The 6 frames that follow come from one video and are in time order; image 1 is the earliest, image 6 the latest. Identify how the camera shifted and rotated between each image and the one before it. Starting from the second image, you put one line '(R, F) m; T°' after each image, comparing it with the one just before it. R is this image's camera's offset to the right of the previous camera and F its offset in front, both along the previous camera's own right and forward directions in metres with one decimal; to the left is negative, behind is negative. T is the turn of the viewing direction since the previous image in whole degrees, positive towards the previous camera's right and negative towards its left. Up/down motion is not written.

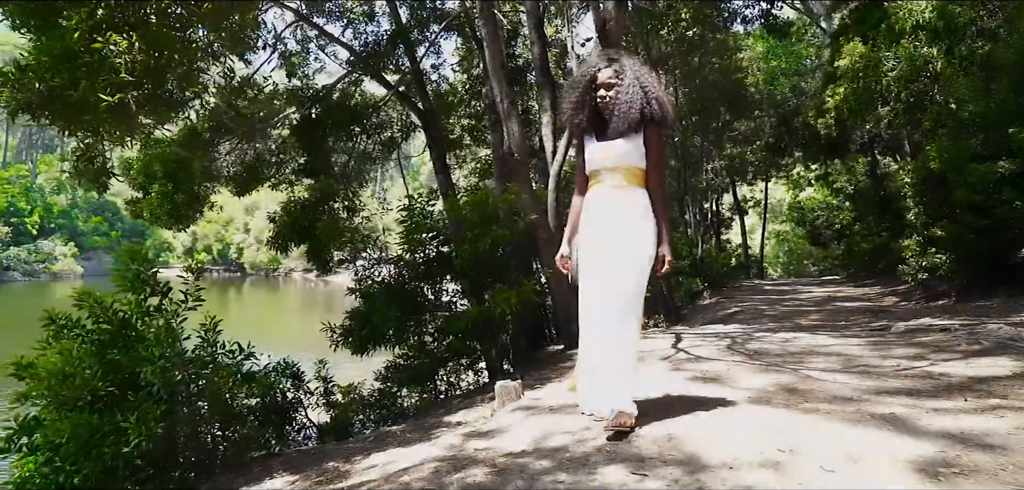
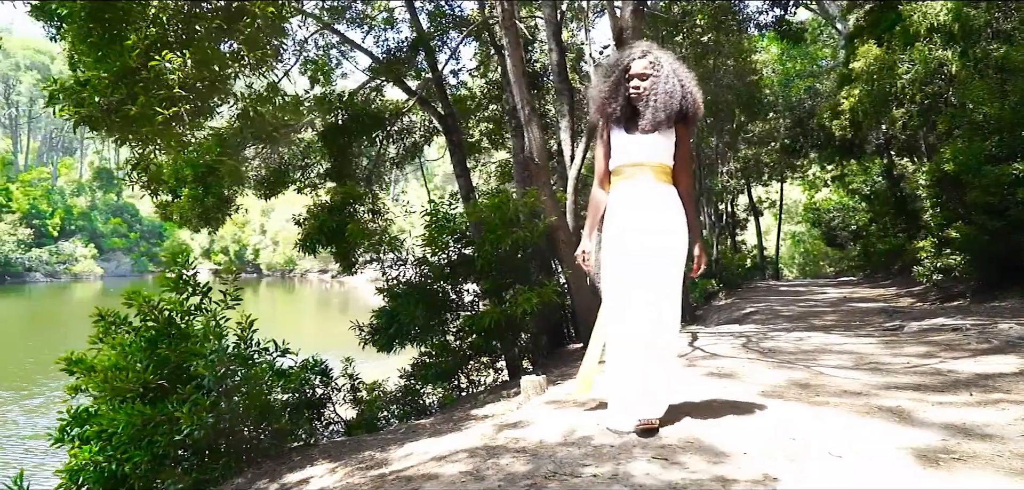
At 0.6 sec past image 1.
(-0.1, -0.2) m; -1°
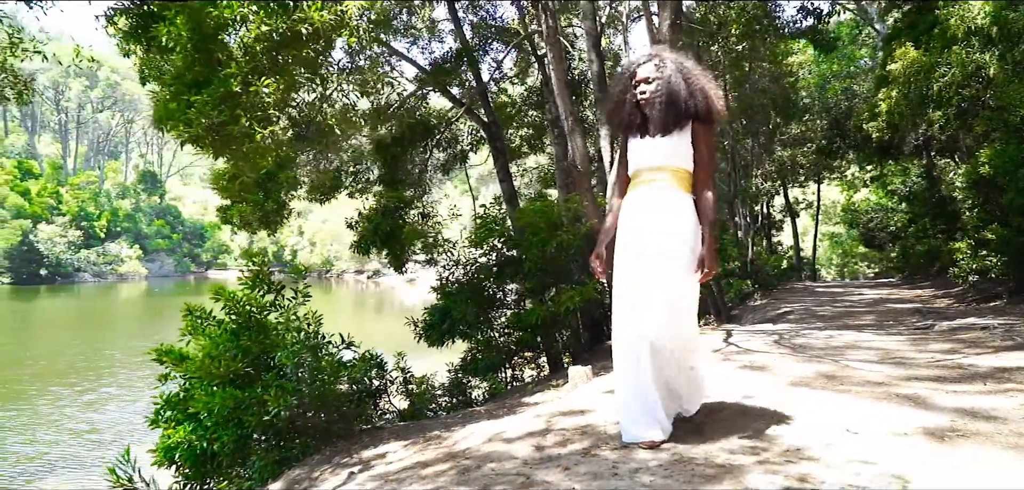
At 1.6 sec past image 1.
(-0.1, -0.5) m; -3°
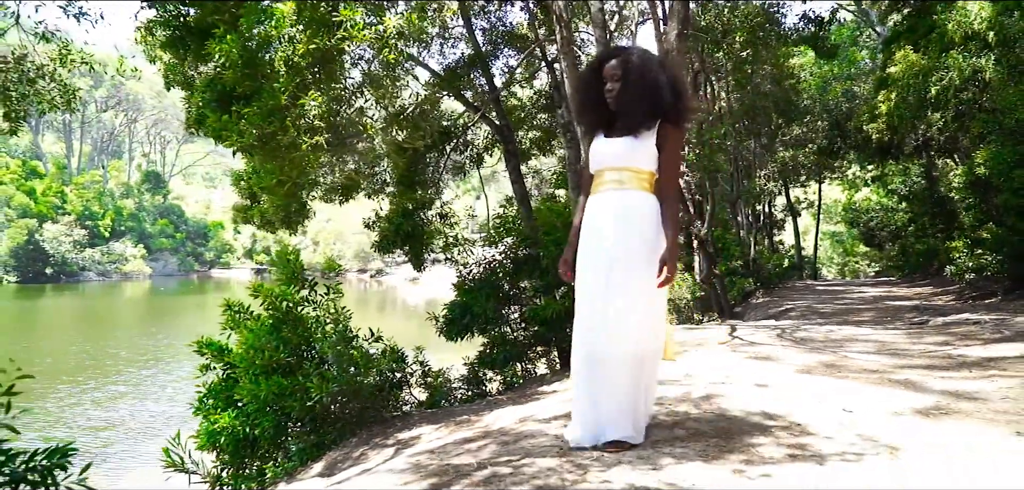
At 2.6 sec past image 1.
(-0.2, -0.4) m; 0°
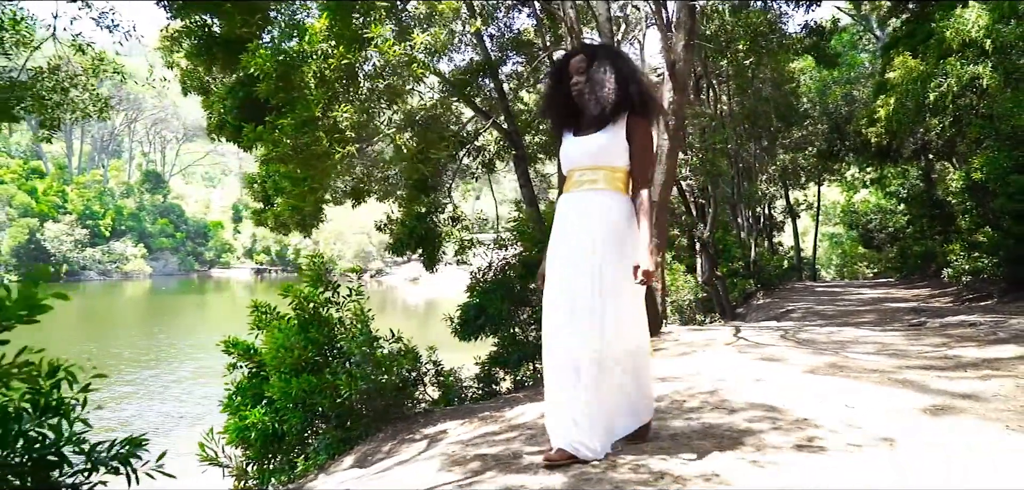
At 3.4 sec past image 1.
(-0.2, -0.3) m; 0°
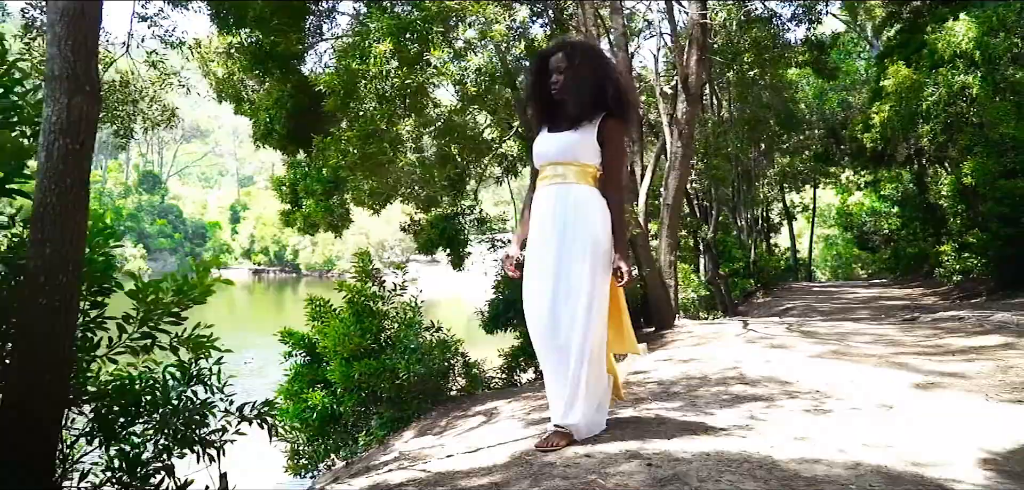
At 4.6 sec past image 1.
(-0.4, -0.7) m; 0°
